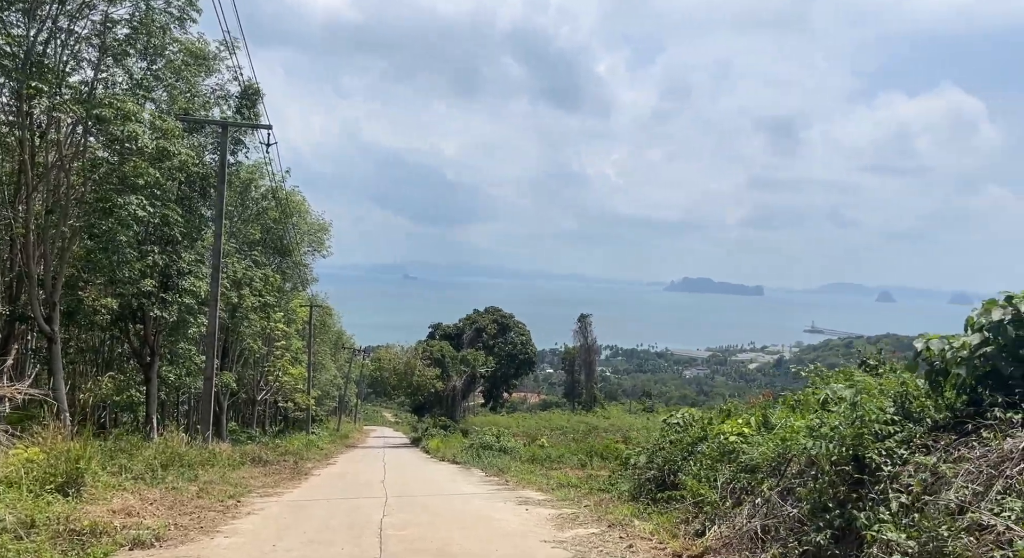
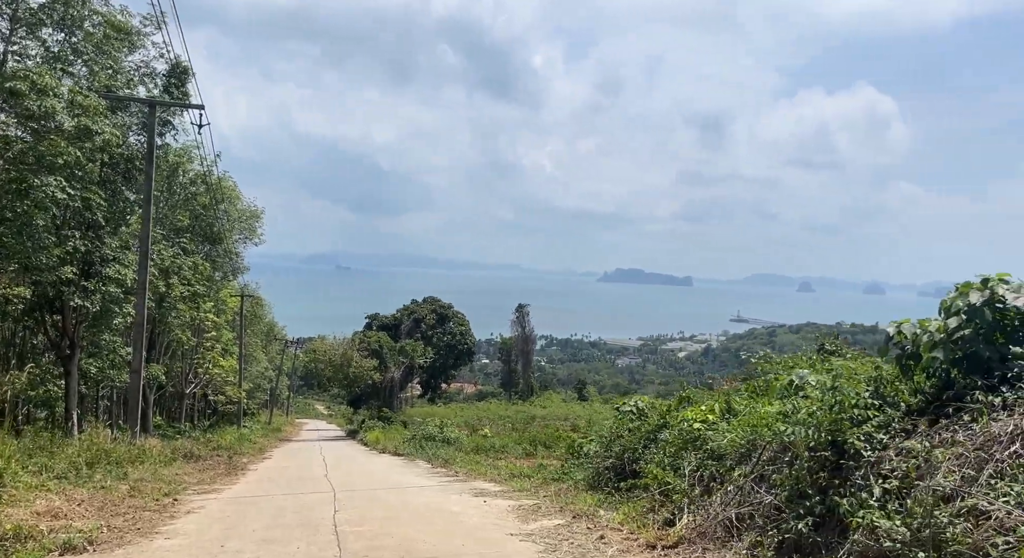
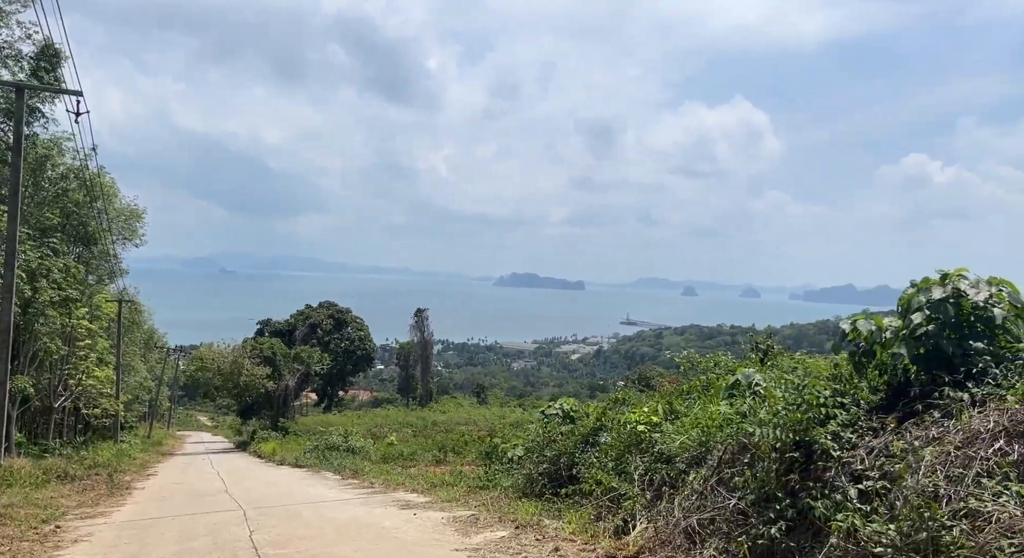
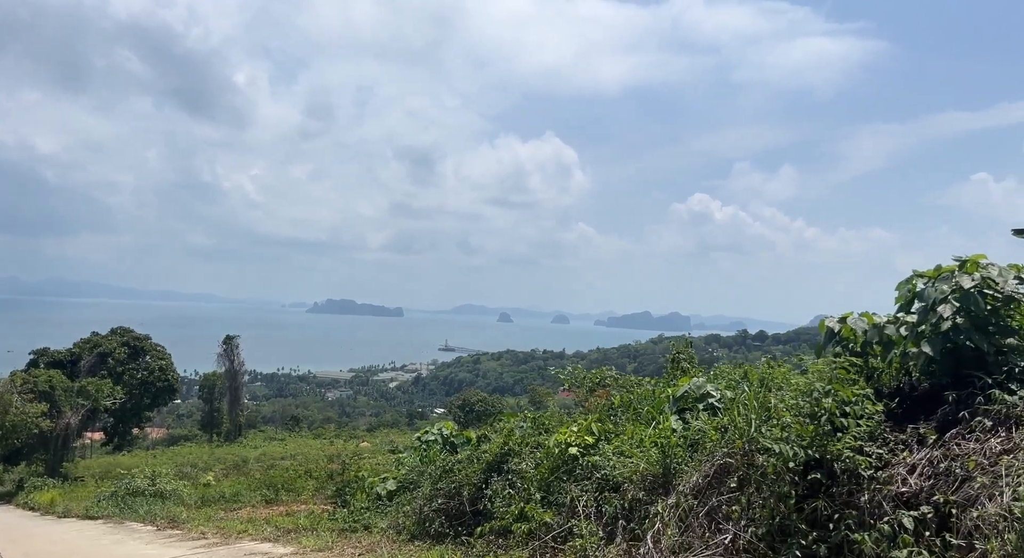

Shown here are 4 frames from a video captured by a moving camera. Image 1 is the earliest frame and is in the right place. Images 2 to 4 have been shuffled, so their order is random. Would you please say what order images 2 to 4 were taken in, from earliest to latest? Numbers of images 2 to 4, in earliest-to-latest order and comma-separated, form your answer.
2, 3, 4
